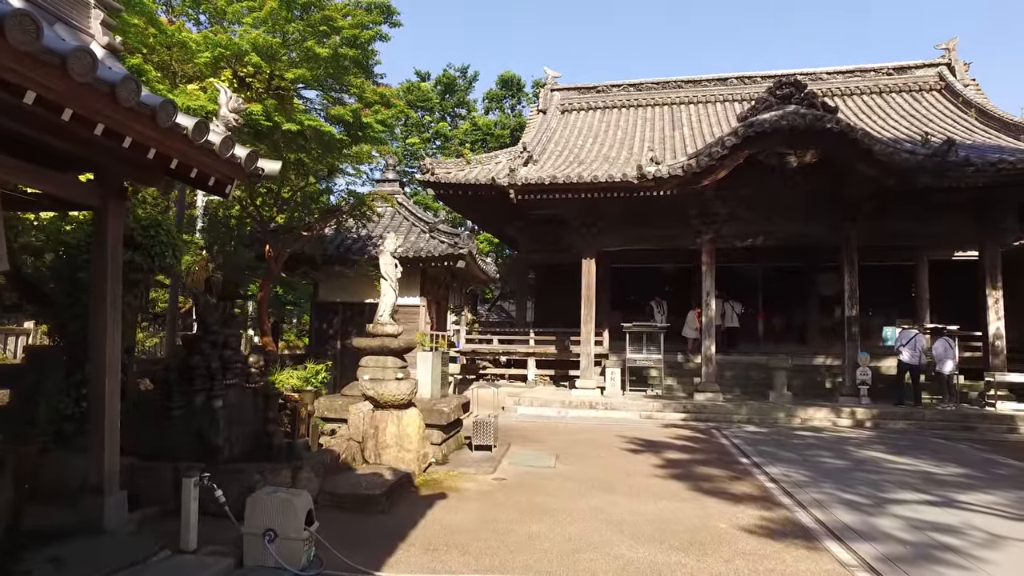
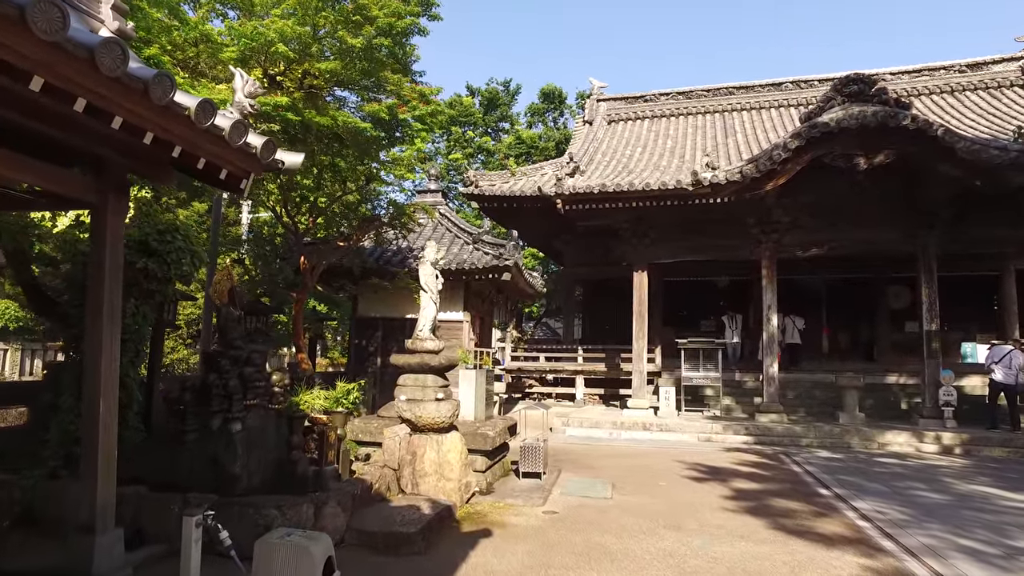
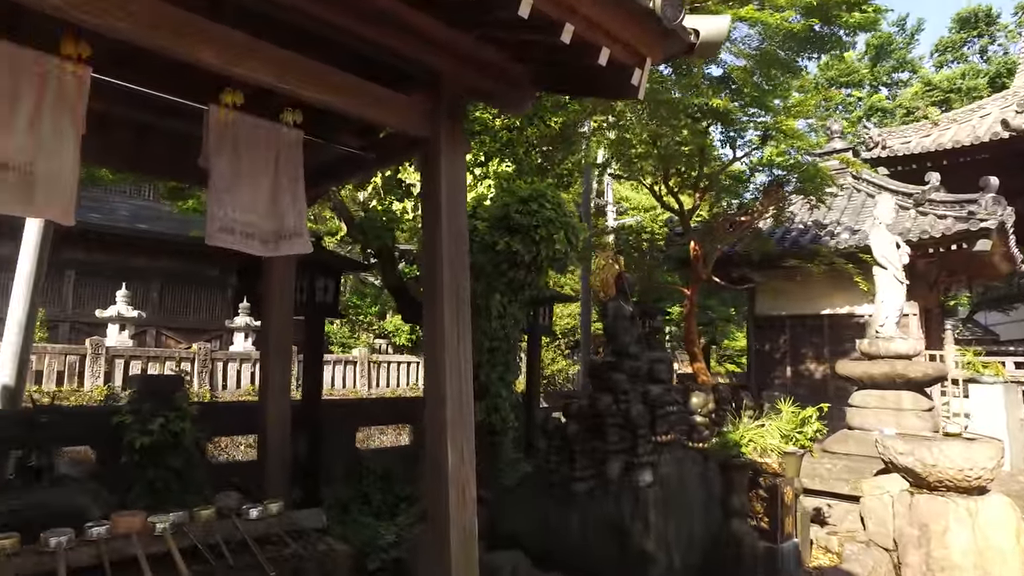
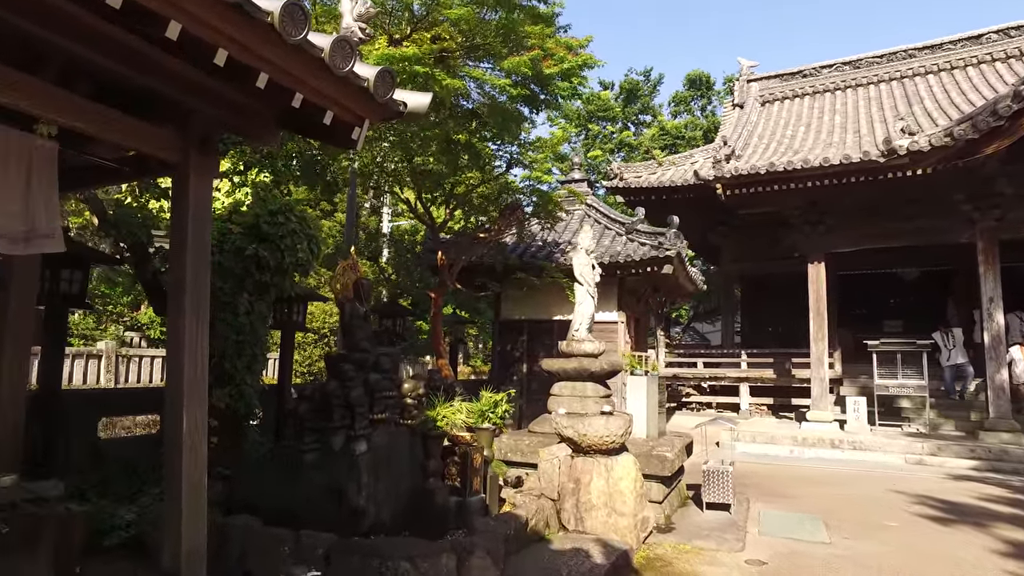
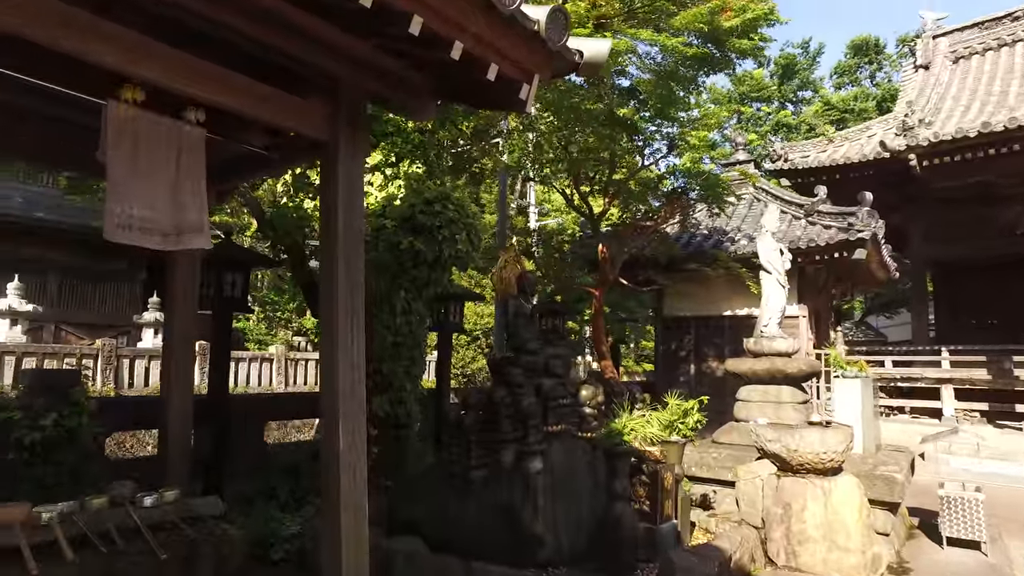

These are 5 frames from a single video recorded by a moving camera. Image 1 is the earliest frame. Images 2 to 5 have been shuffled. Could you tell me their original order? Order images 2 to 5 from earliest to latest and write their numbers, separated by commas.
2, 4, 5, 3
